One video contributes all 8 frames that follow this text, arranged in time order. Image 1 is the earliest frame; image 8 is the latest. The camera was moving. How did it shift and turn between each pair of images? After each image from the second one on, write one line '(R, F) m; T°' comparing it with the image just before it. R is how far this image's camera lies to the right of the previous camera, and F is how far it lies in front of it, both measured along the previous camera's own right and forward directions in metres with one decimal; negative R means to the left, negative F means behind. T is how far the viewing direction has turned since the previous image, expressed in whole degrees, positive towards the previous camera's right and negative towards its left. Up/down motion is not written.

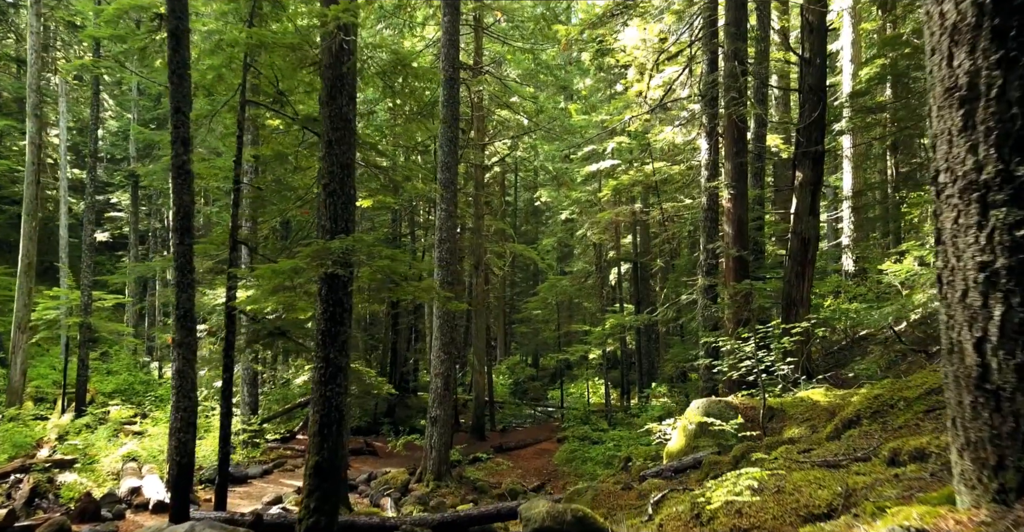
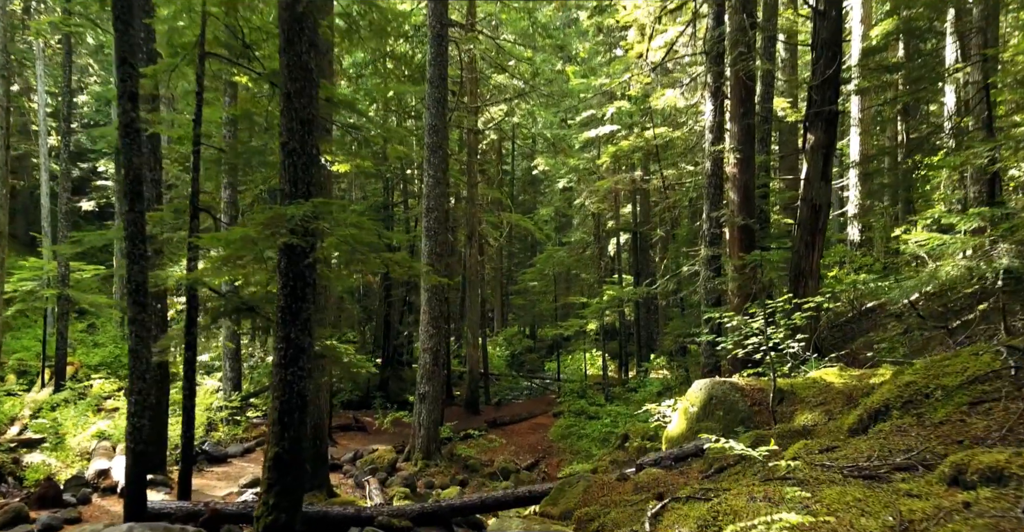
(+0.2, +0.9) m; 0°
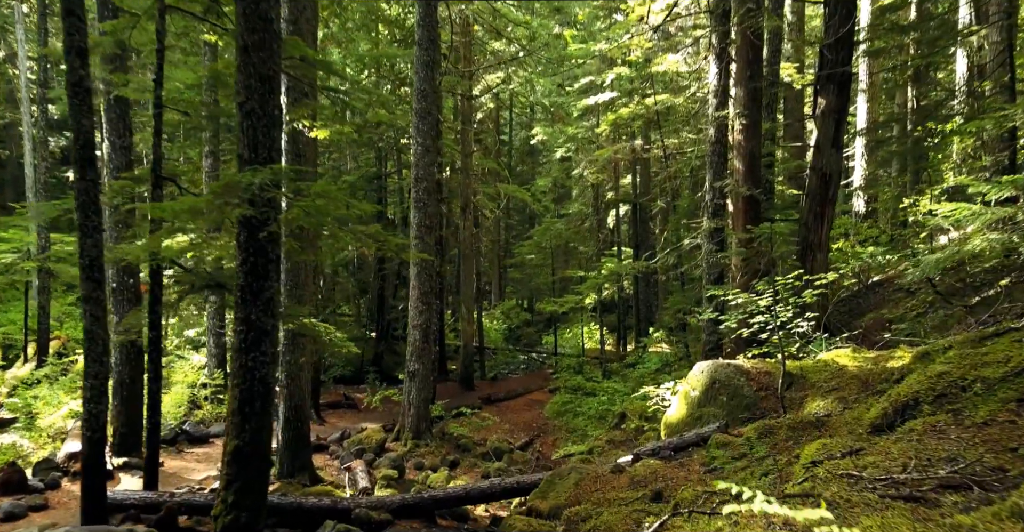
(+0.1, +0.7) m; 0°
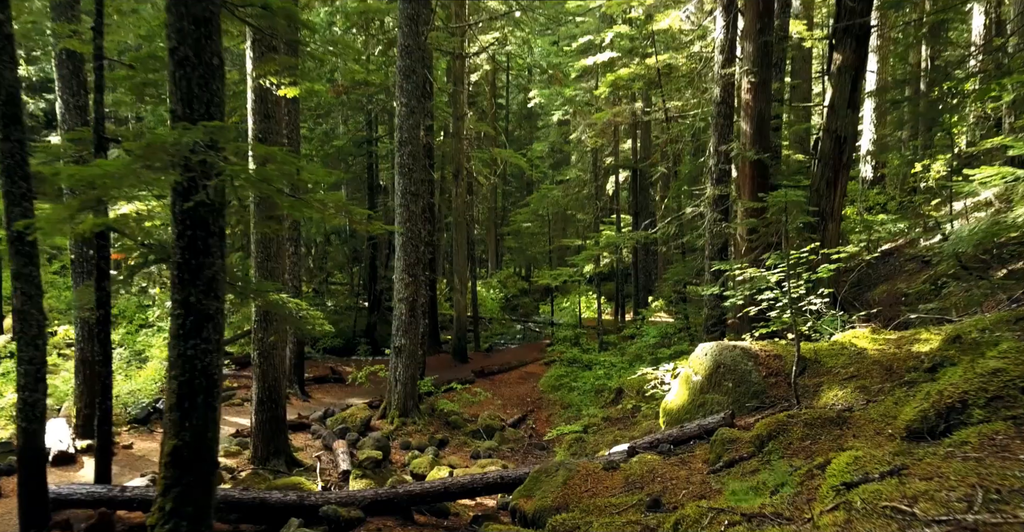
(+0.2, +0.9) m; 0°
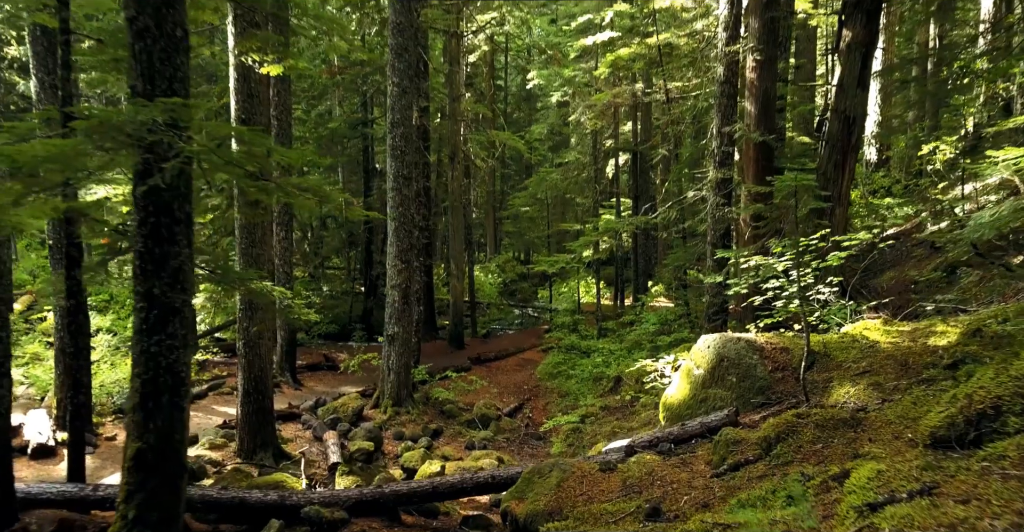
(+0.1, +0.4) m; 0°
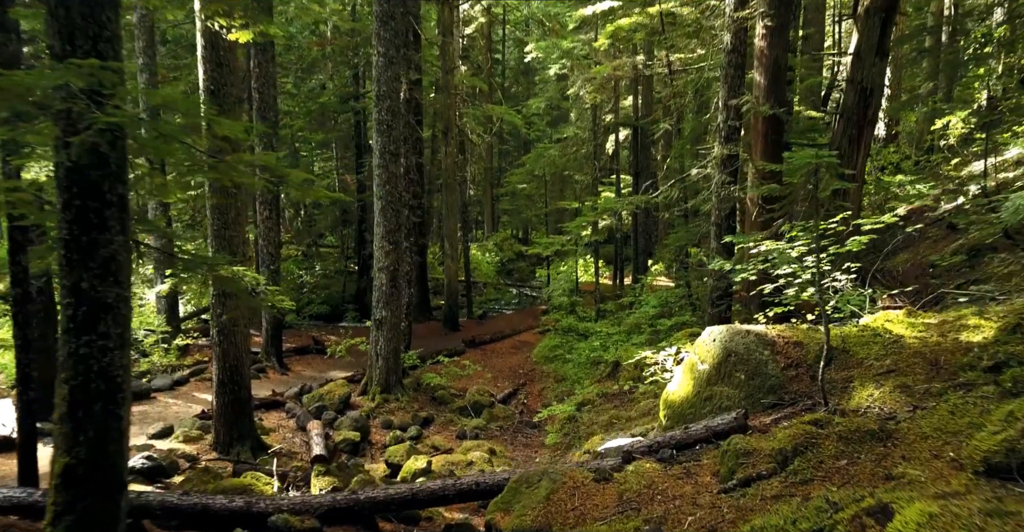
(+0.1, +0.7) m; 0°
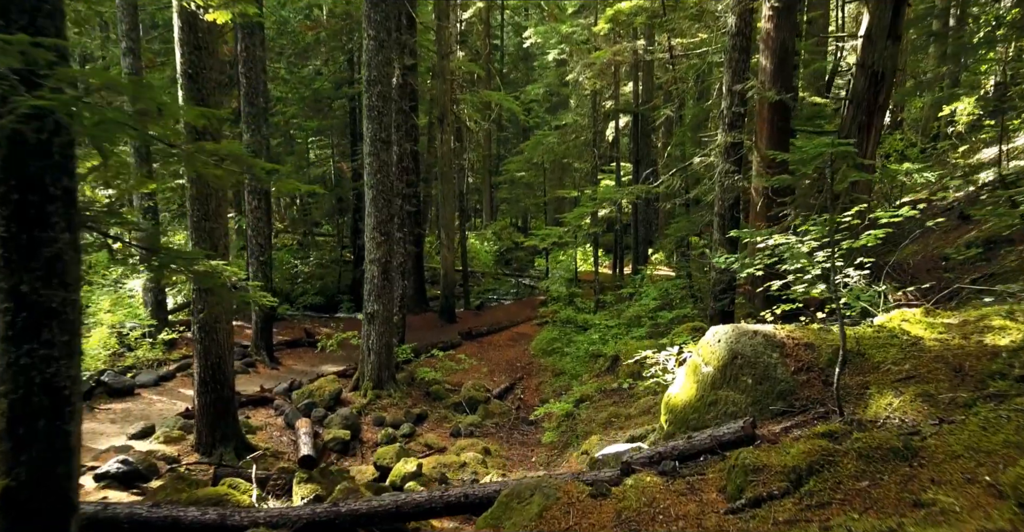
(+0.1, +0.5) m; 0°
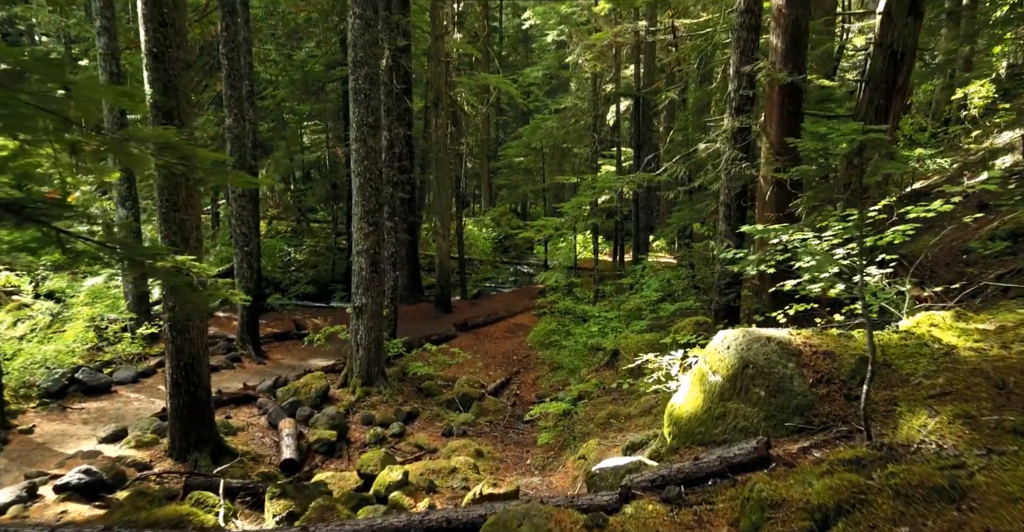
(+0.1, +0.7) m; 0°
